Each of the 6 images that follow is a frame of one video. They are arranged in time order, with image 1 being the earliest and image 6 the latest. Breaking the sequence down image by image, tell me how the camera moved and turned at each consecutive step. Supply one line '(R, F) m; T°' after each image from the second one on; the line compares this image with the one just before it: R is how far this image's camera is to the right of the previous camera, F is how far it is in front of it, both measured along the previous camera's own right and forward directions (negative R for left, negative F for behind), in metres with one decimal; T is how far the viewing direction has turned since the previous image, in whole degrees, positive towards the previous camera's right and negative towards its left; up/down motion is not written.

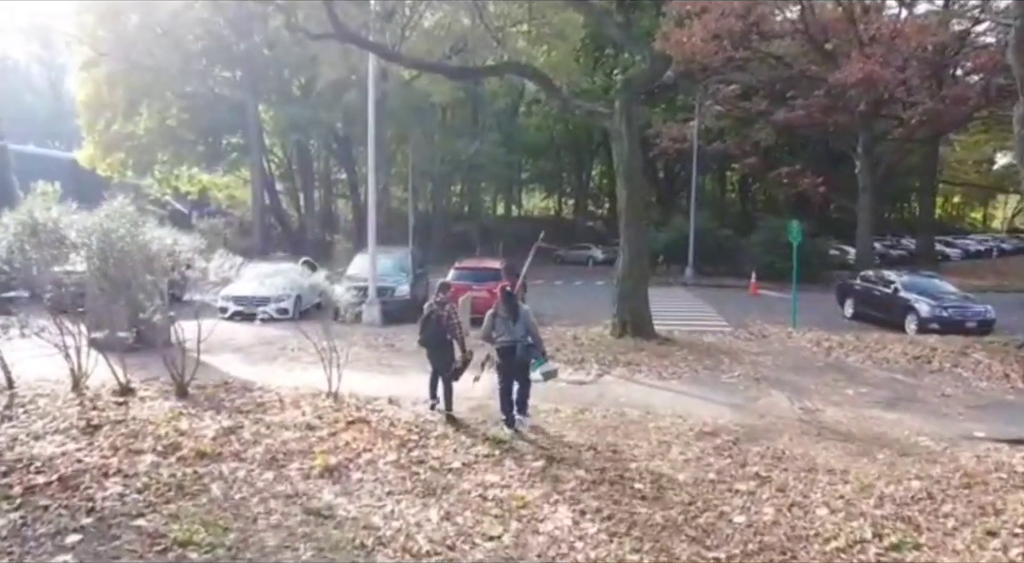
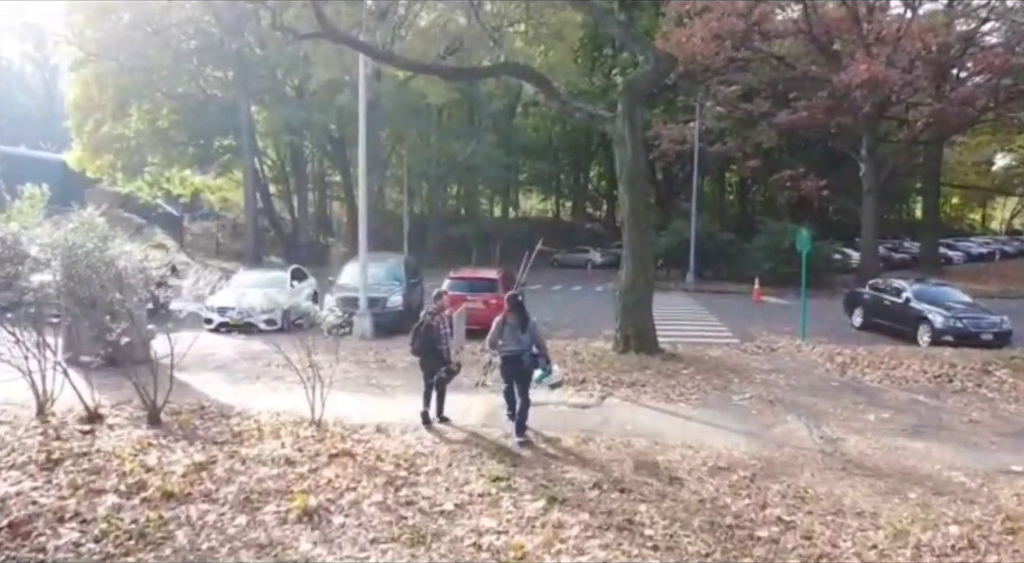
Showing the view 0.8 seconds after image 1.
(0.0, +0.8) m; 0°
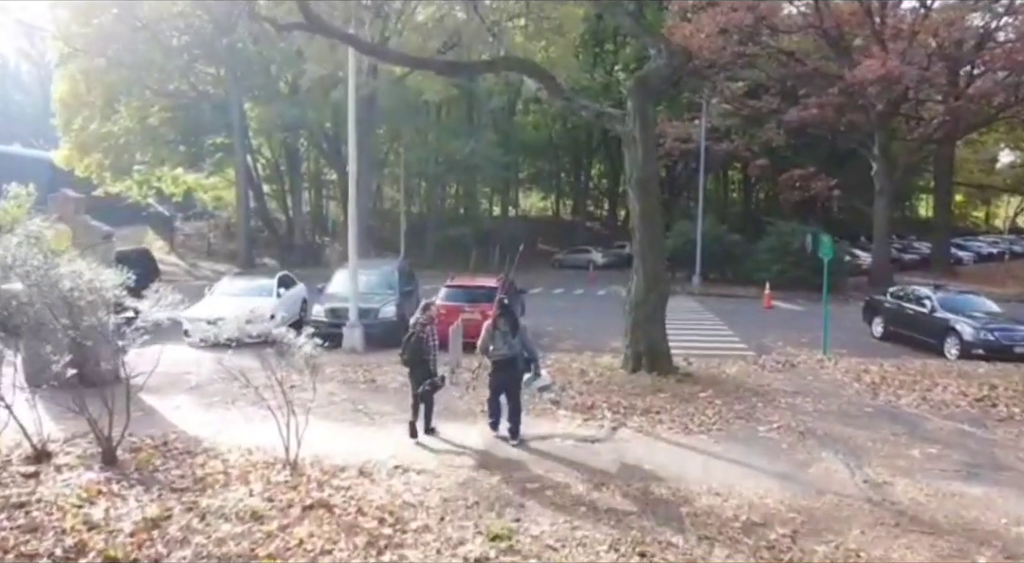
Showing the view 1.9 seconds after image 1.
(0.0, +1.3) m; 0°
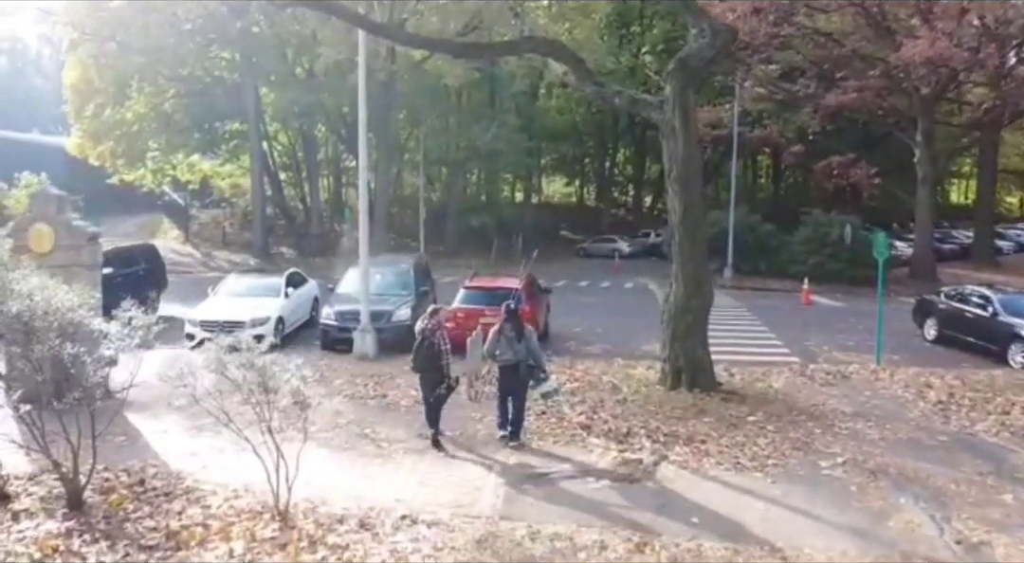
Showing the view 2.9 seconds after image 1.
(0.0, +1.4) m; -1°
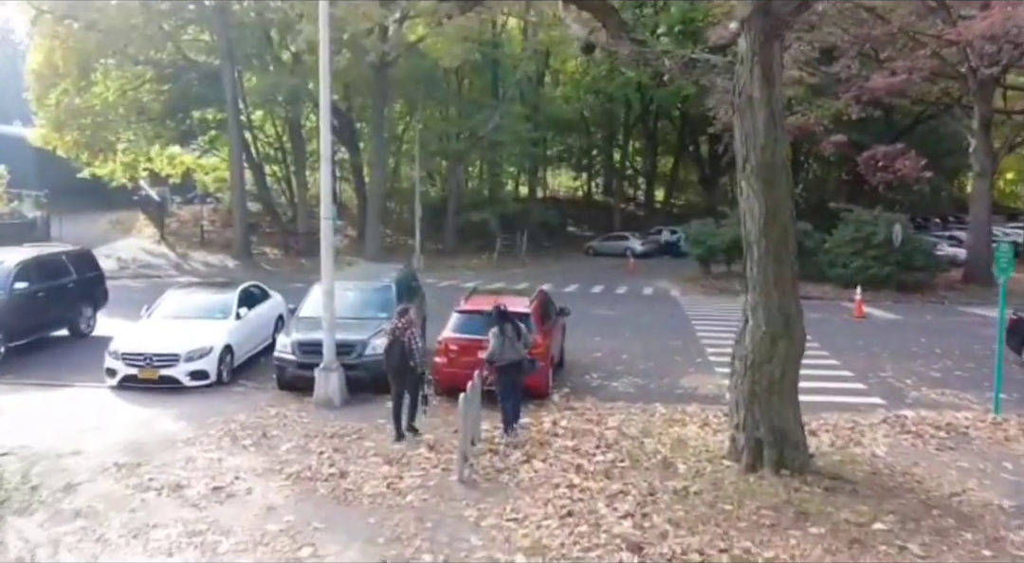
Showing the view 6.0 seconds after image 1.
(-0.1, +3.8) m; 0°
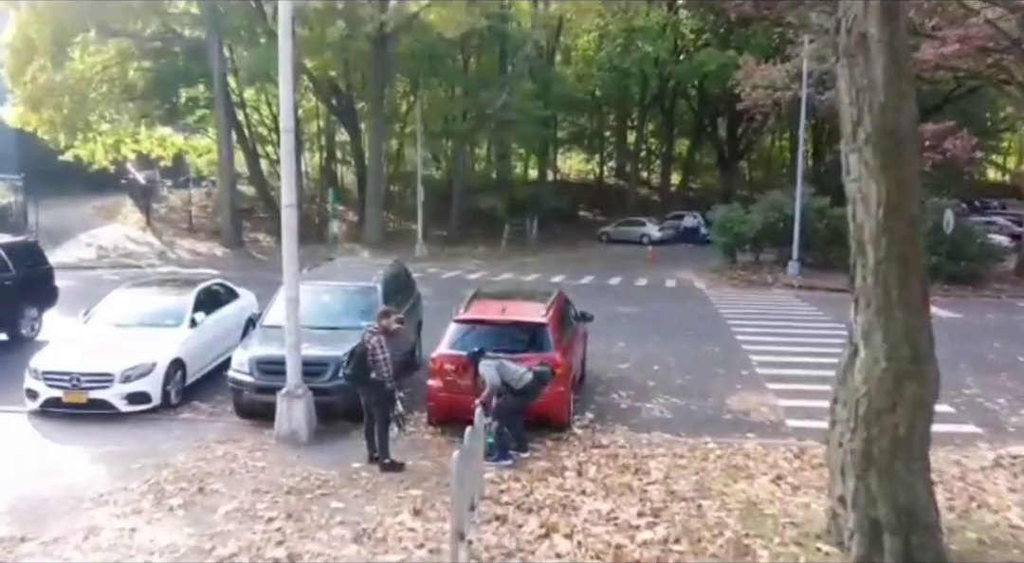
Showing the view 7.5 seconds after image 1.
(0.0, +2.7) m; 0°
